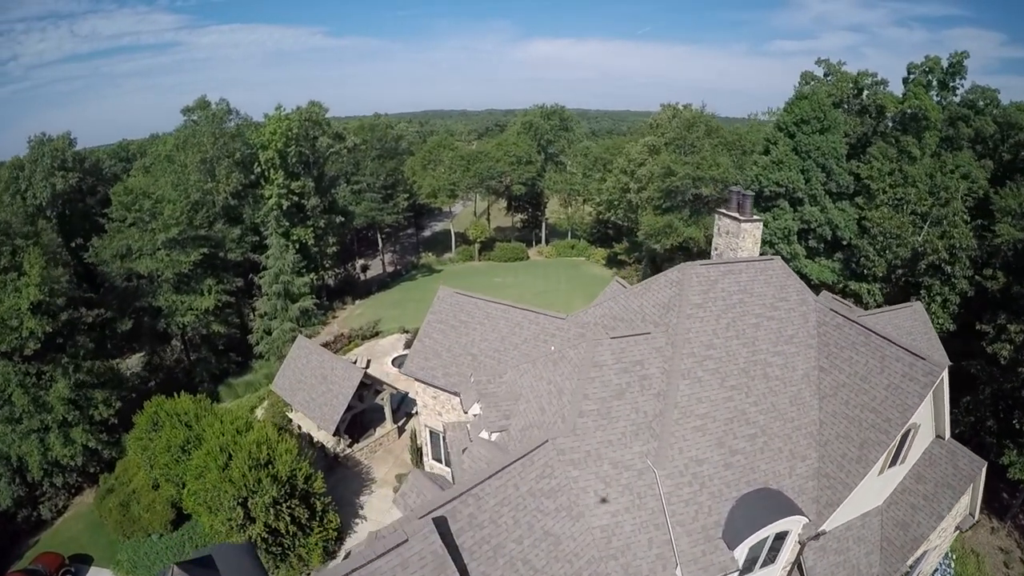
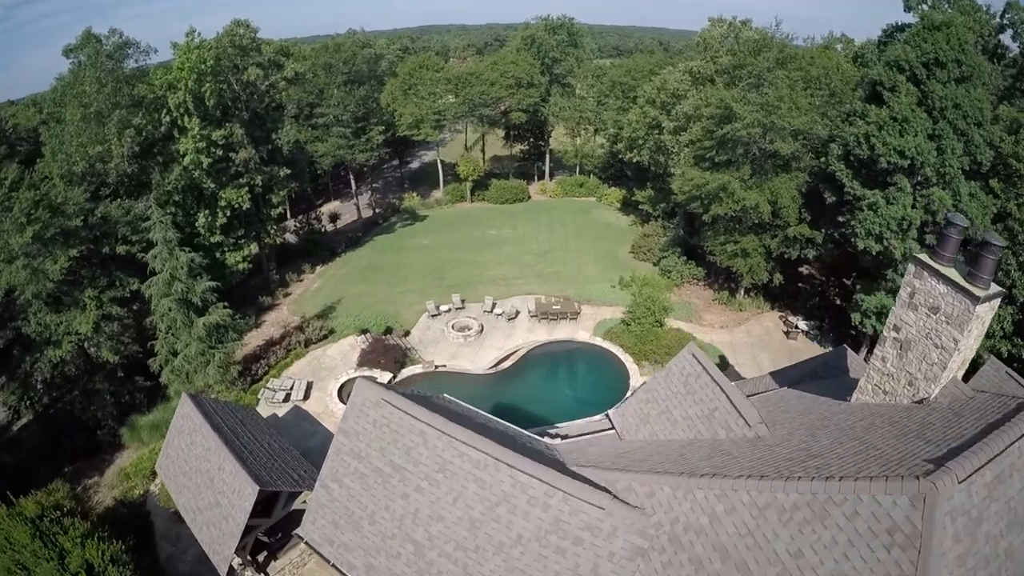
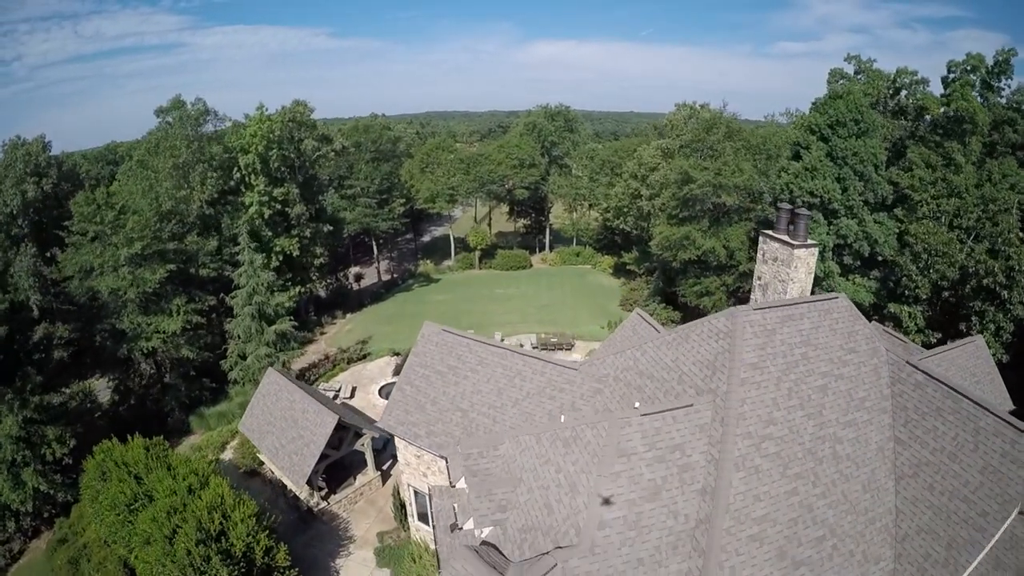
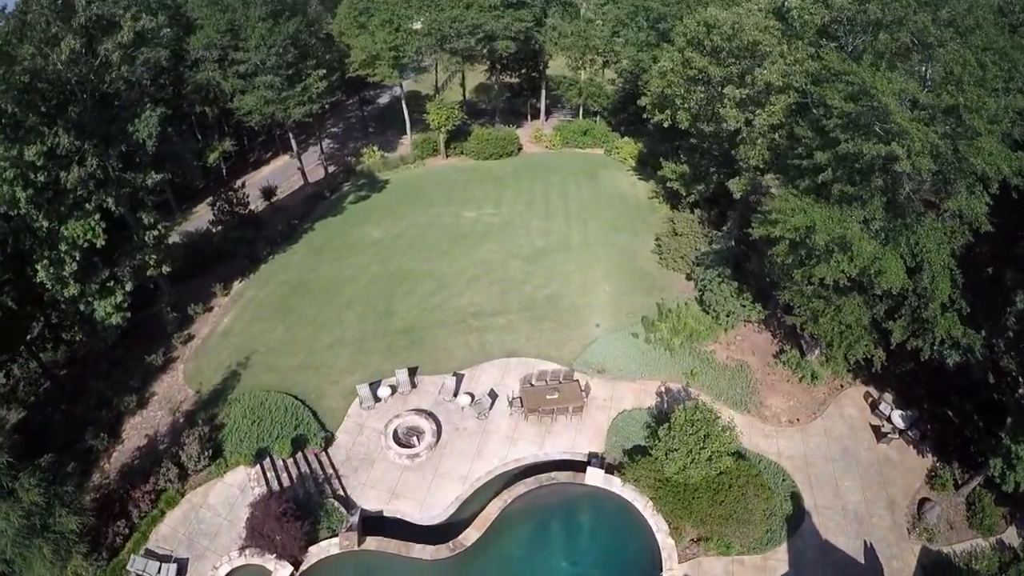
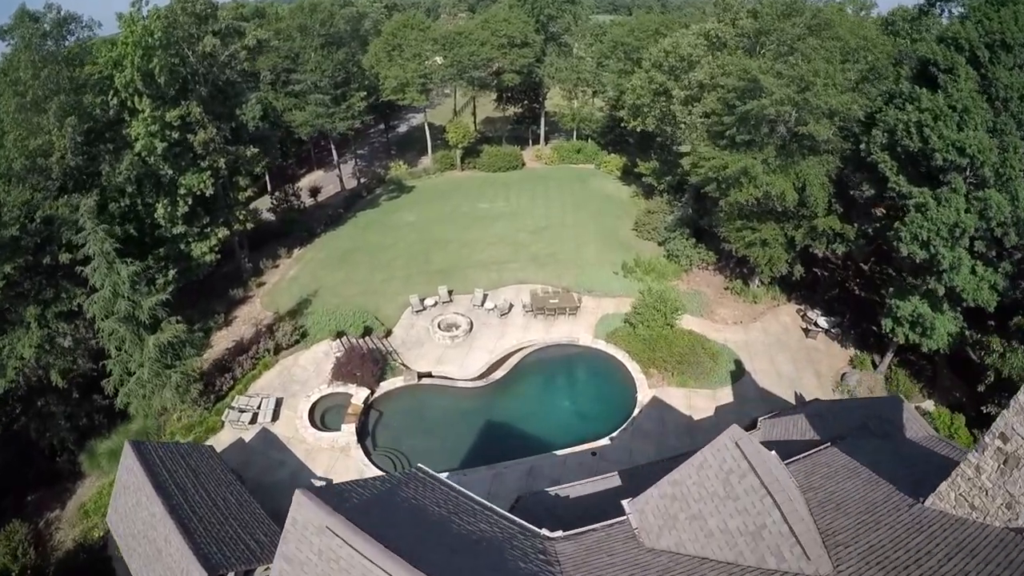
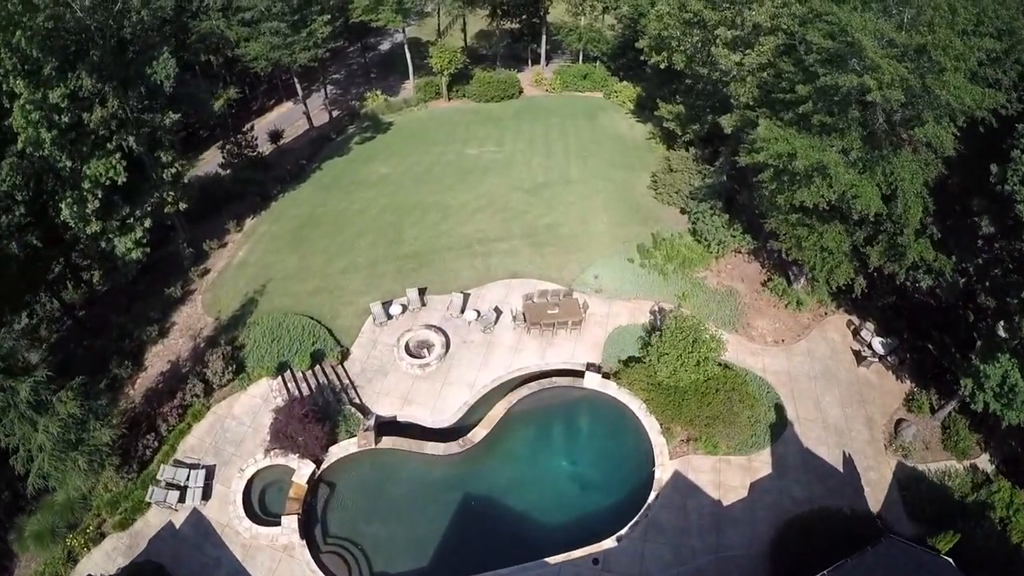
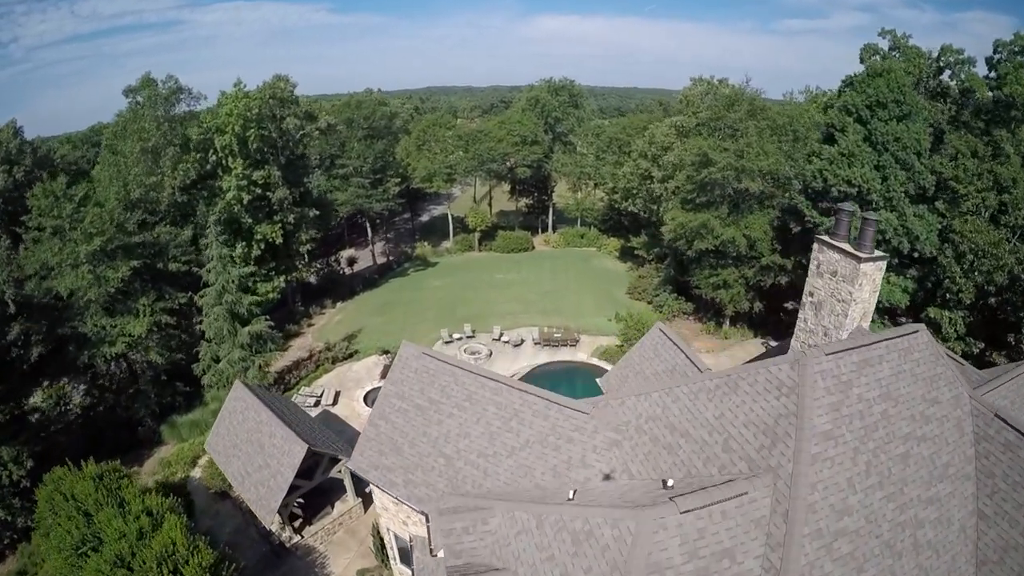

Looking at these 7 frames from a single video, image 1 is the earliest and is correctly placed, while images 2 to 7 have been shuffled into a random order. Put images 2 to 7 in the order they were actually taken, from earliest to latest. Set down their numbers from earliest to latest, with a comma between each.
3, 7, 2, 5, 6, 4
